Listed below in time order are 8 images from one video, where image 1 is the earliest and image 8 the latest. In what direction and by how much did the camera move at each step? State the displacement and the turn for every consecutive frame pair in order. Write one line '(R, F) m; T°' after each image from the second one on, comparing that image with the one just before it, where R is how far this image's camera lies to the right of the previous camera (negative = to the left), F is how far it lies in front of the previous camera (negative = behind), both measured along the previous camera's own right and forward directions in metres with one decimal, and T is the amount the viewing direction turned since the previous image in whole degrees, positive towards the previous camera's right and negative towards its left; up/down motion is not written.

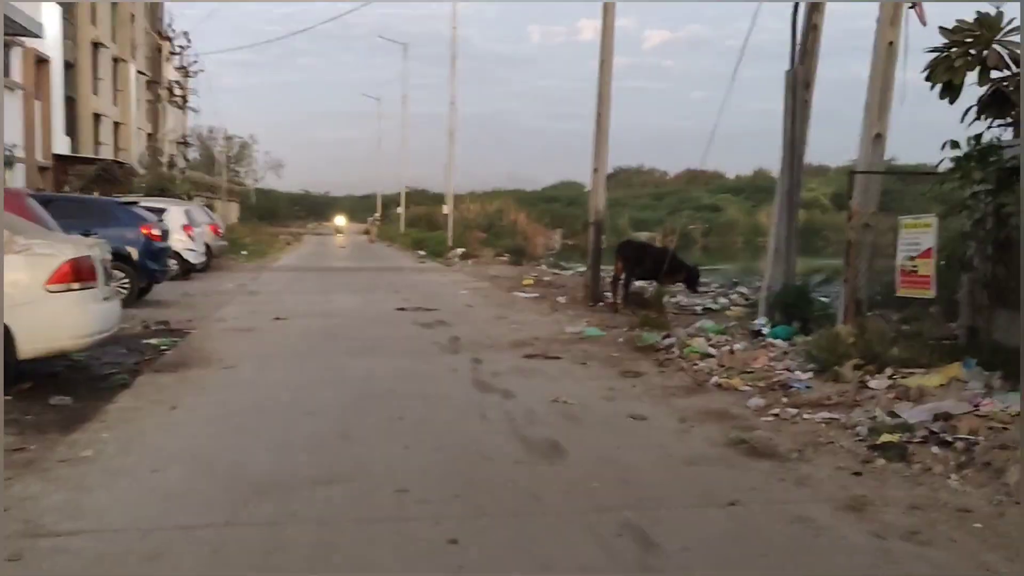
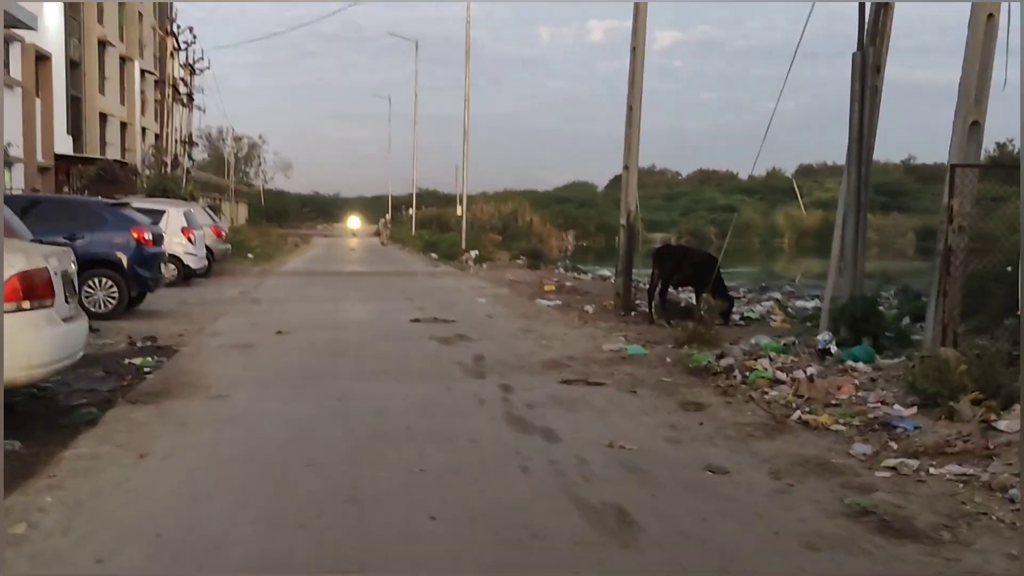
(-0.3, +1.5) m; -1°
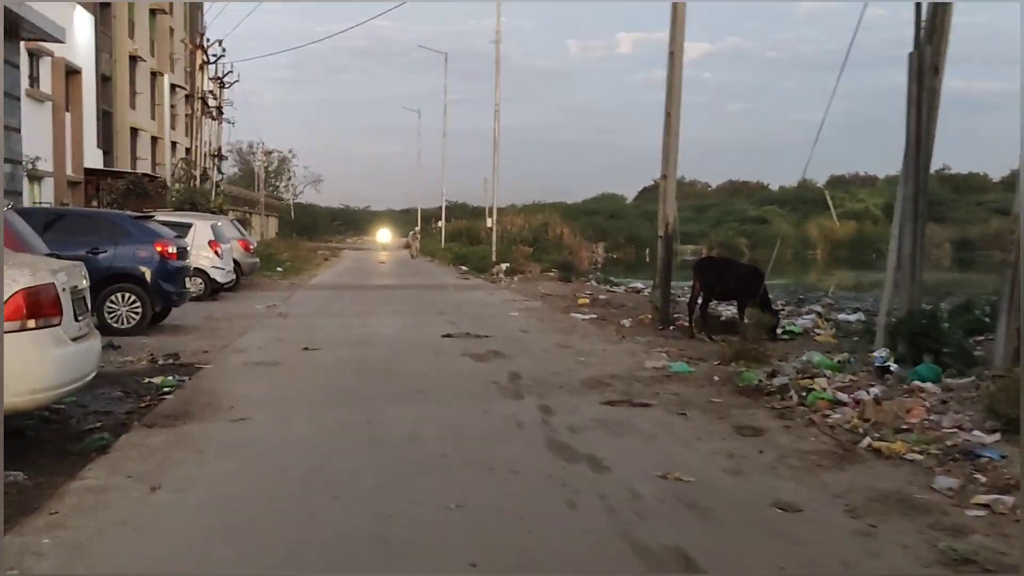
(-0.1, +0.6) m; -2°
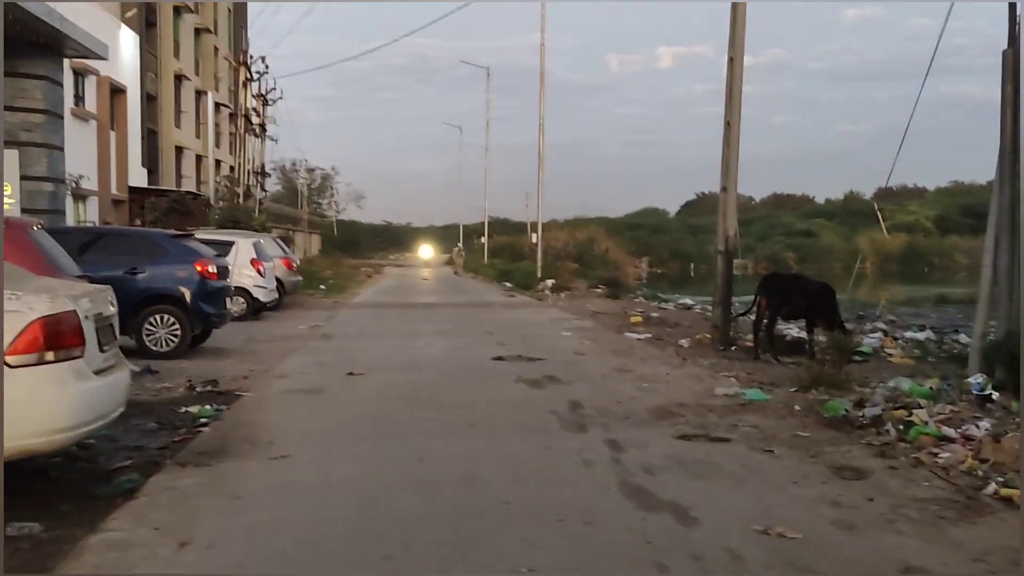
(-0.2, +0.7) m; -2°
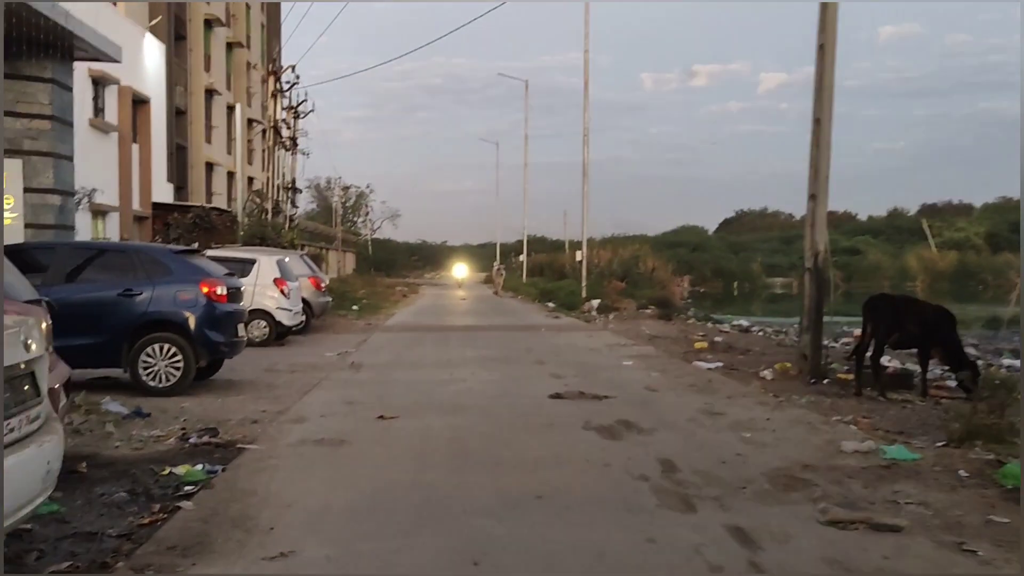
(-0.3, +2.0) m; -2°
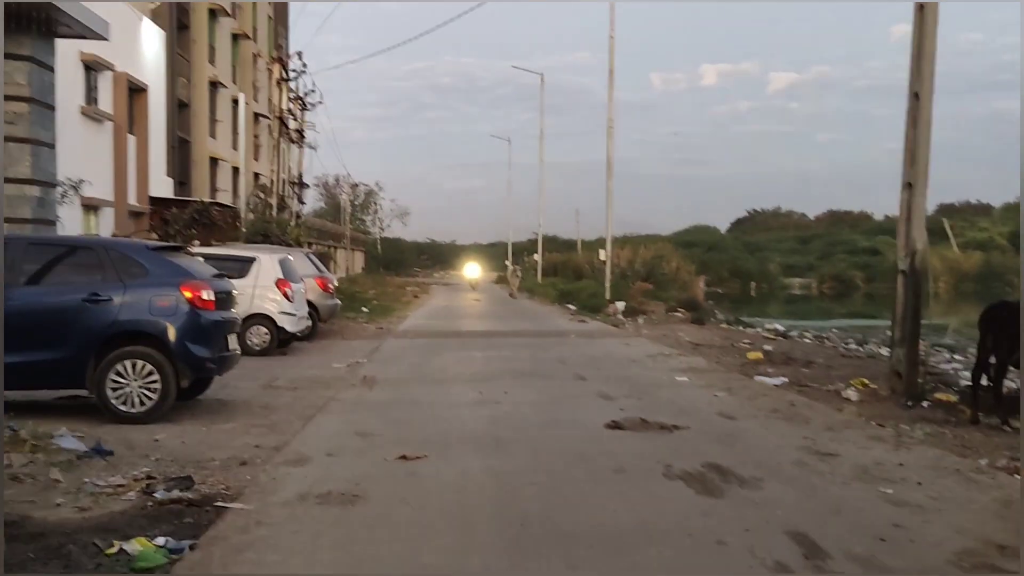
(-0.4, +2.0) m; 0°
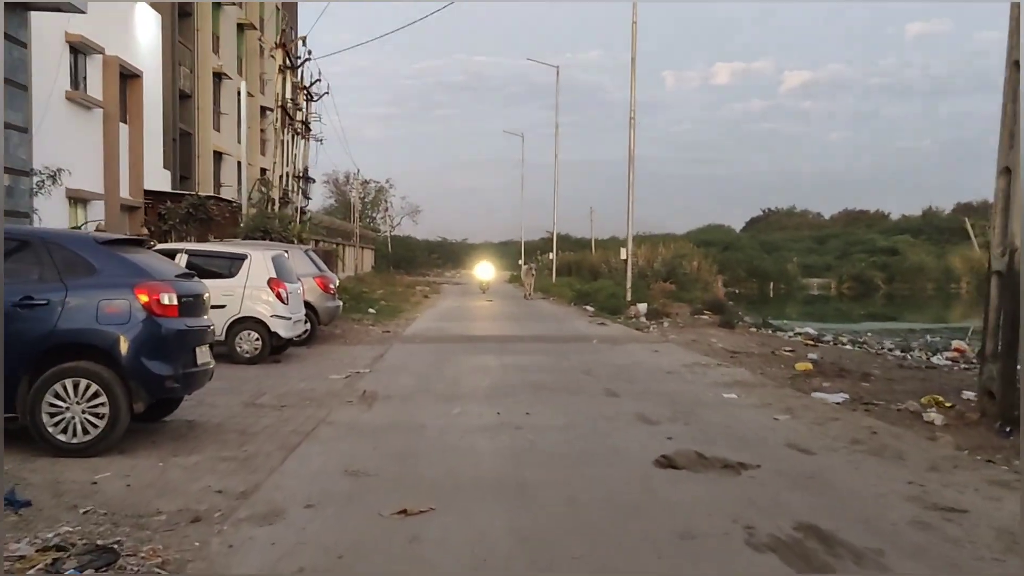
(-0.1, +1.7) m; -1°
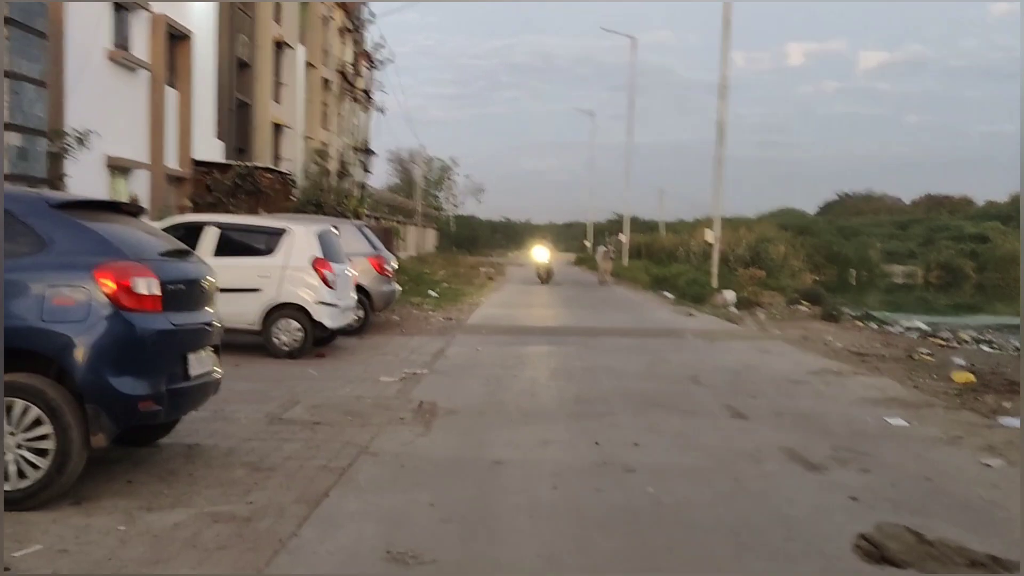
(-0.4, +2.5) m; -4°
